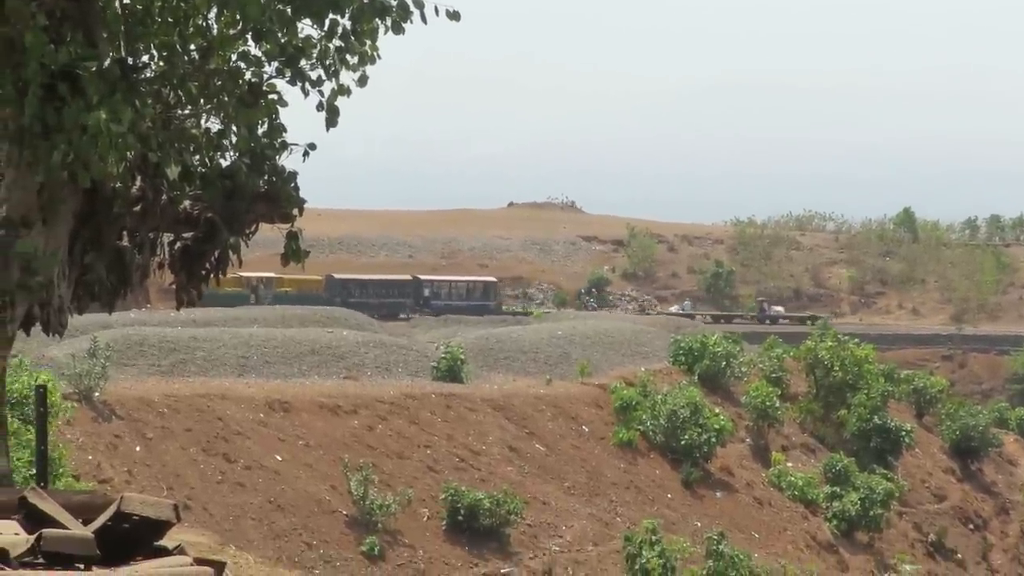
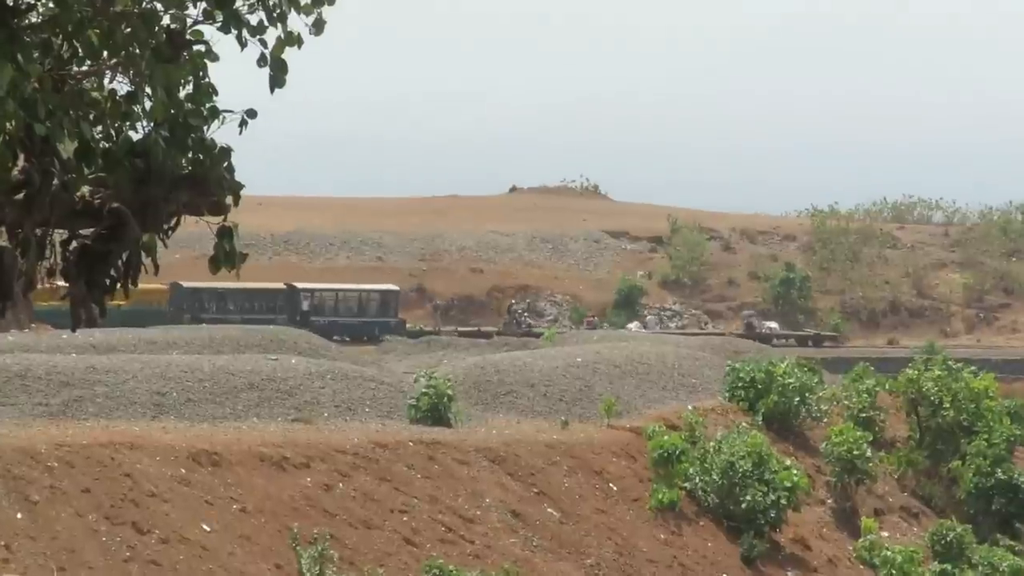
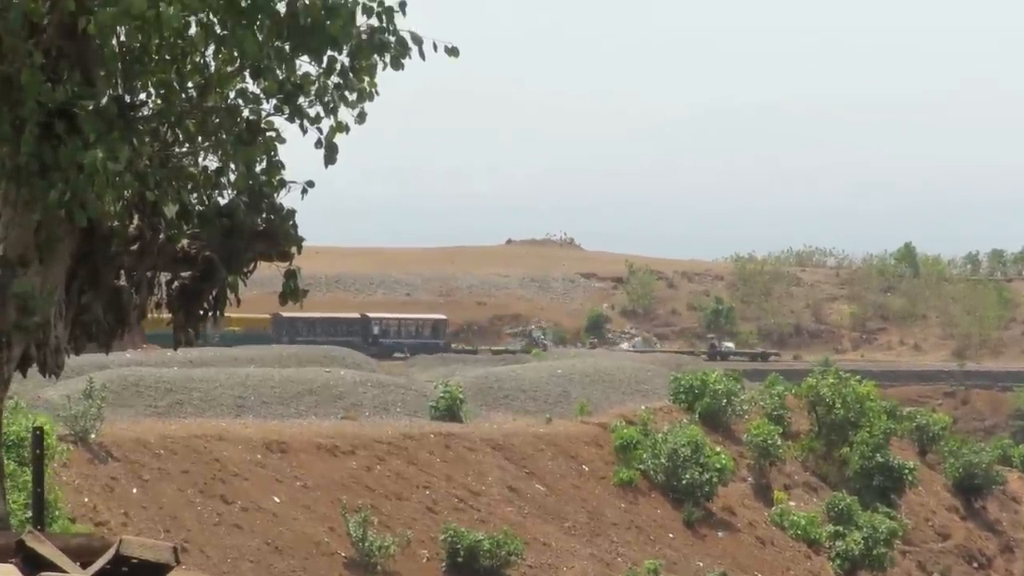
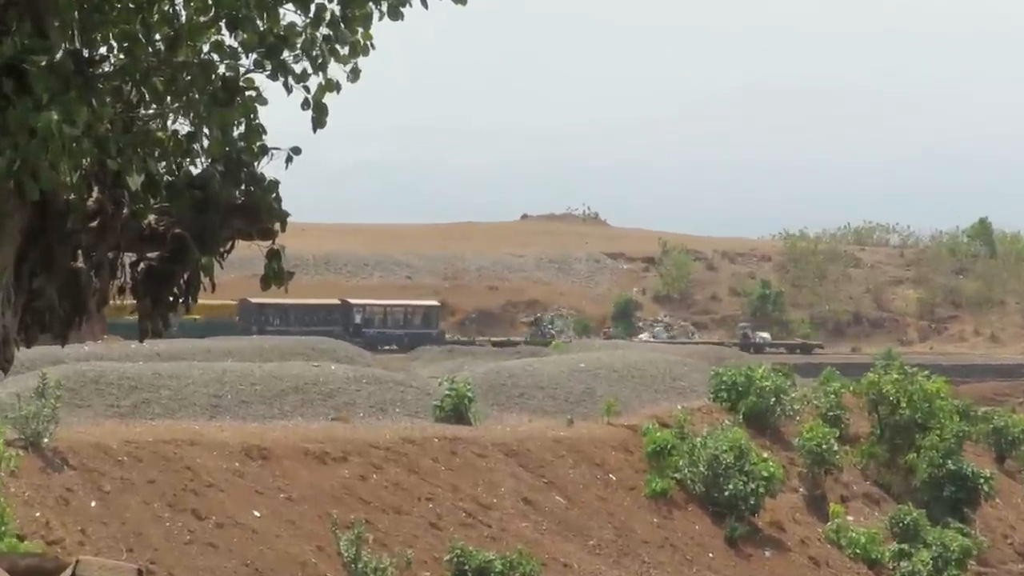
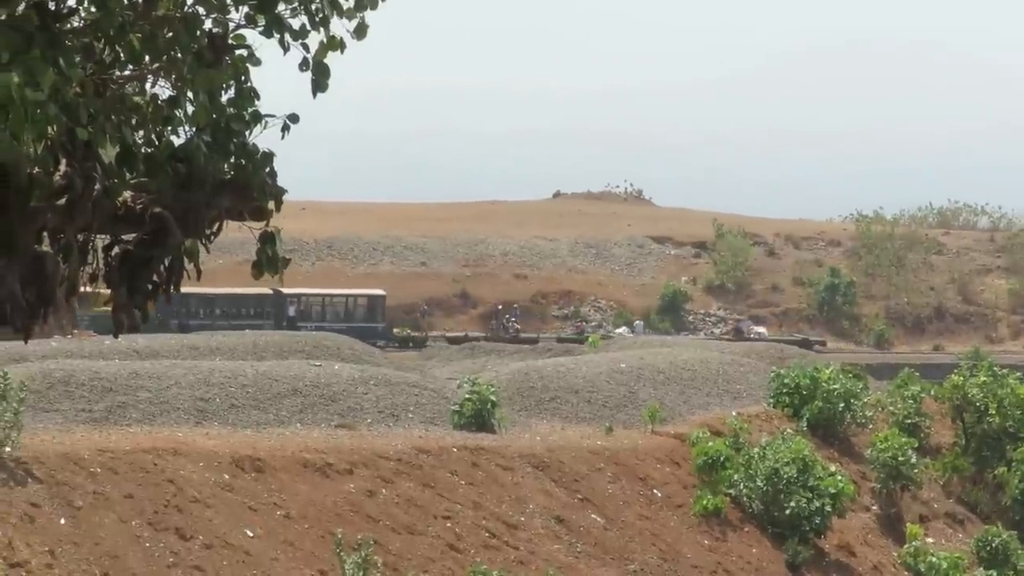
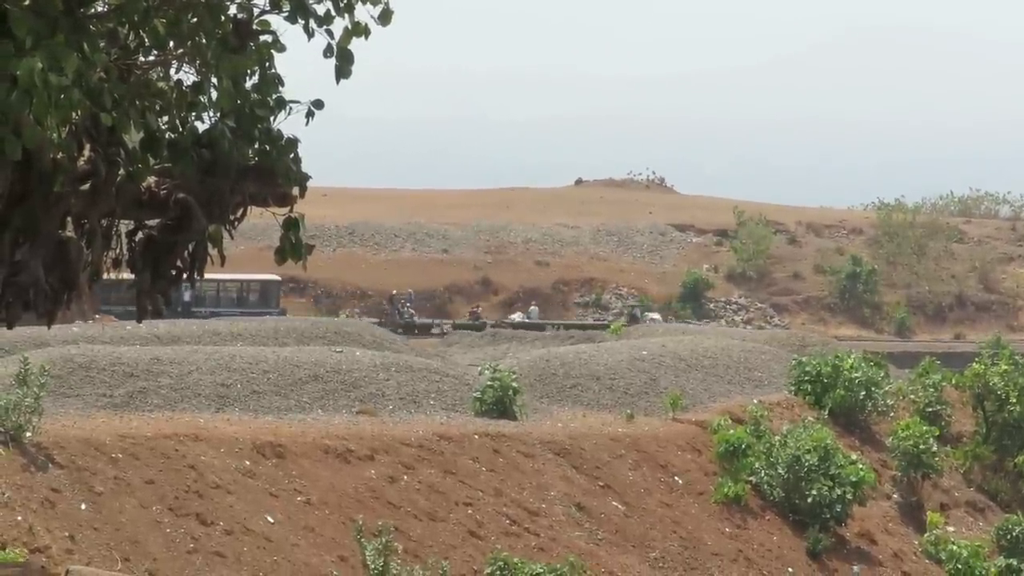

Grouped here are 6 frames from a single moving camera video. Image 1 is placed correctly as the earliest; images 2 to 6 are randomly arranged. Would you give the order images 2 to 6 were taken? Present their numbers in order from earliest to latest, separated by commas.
3, 4, 2, 5, 6
